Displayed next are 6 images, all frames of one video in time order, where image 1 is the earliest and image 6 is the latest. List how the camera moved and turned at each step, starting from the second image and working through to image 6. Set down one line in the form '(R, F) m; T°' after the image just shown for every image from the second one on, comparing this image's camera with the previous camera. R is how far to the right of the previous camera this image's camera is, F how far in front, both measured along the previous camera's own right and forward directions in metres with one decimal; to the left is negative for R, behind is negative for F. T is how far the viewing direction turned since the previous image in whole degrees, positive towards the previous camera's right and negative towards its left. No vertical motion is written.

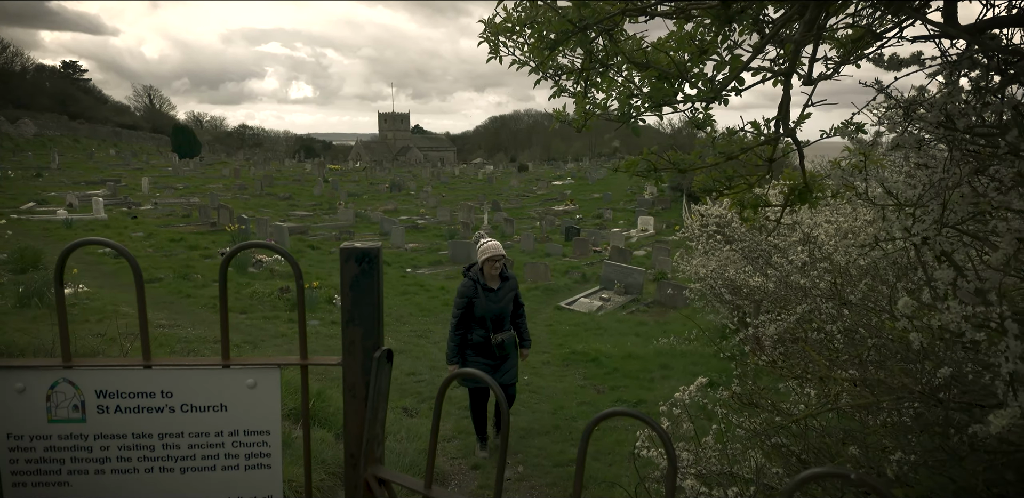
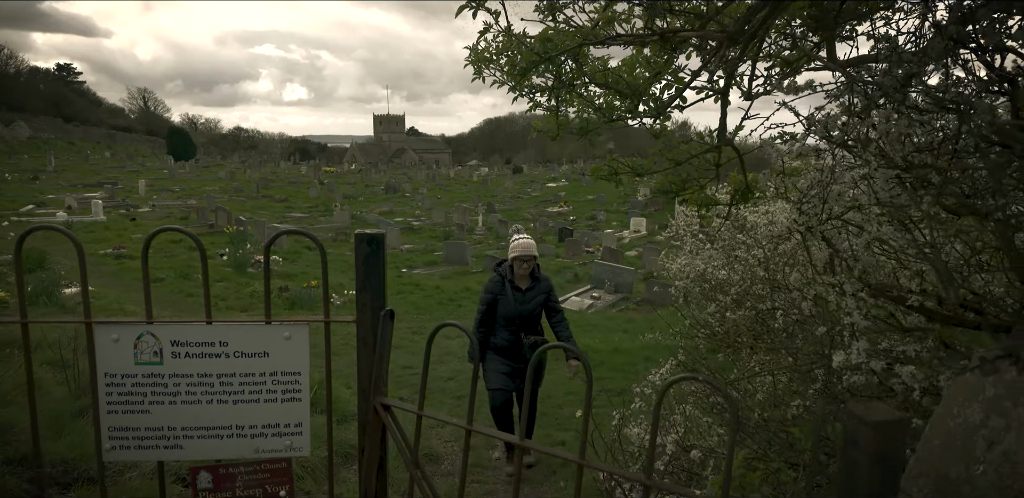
(+0.1, -0.4) m; 0°
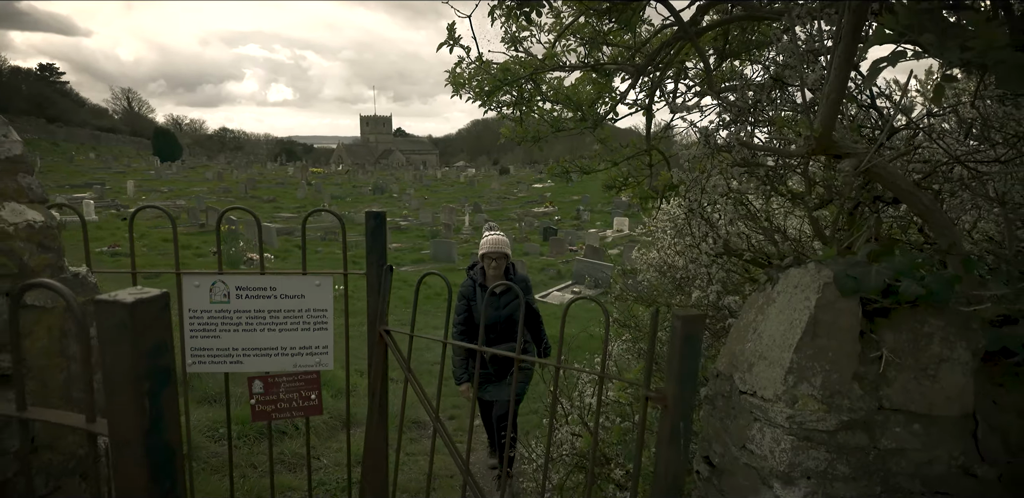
(+0.1, -0.8) m; +1°
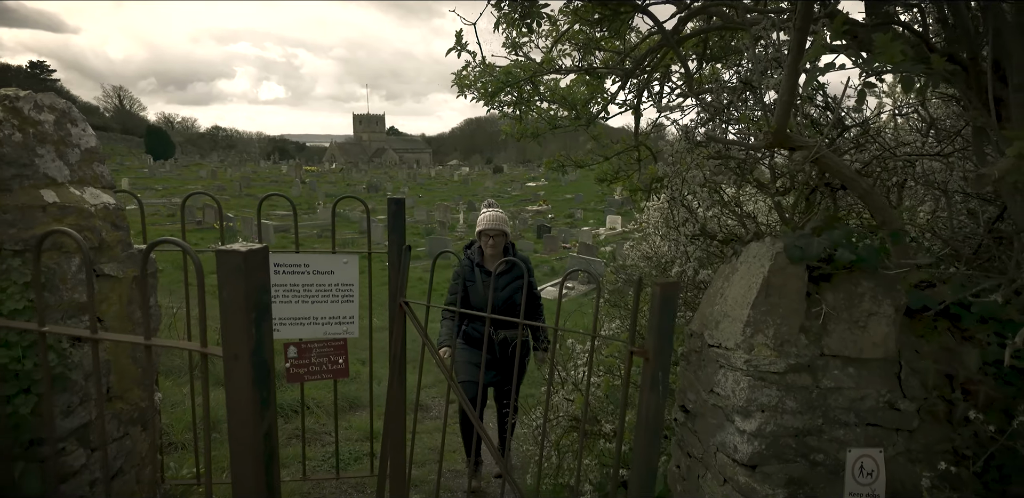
(-0.1, -0.4) m; +1°
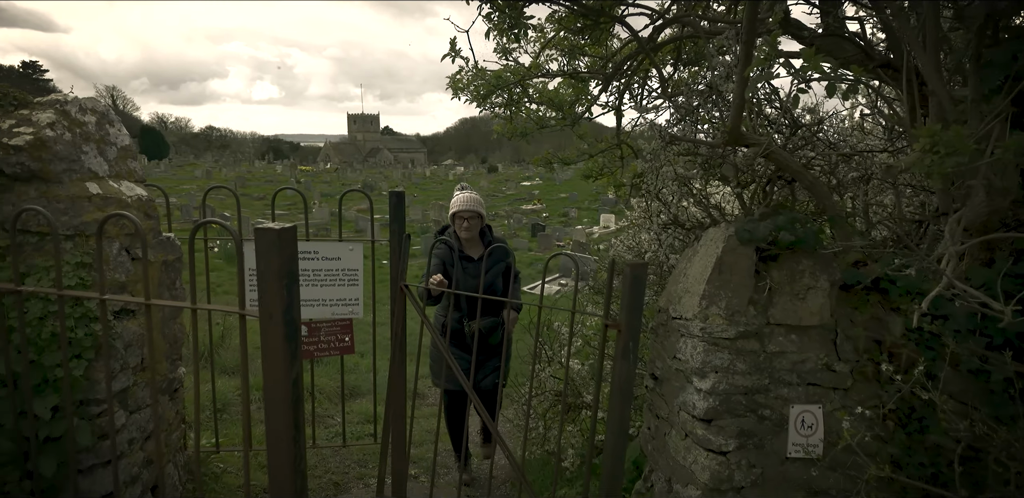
(0.0, -0.3) m; 0°
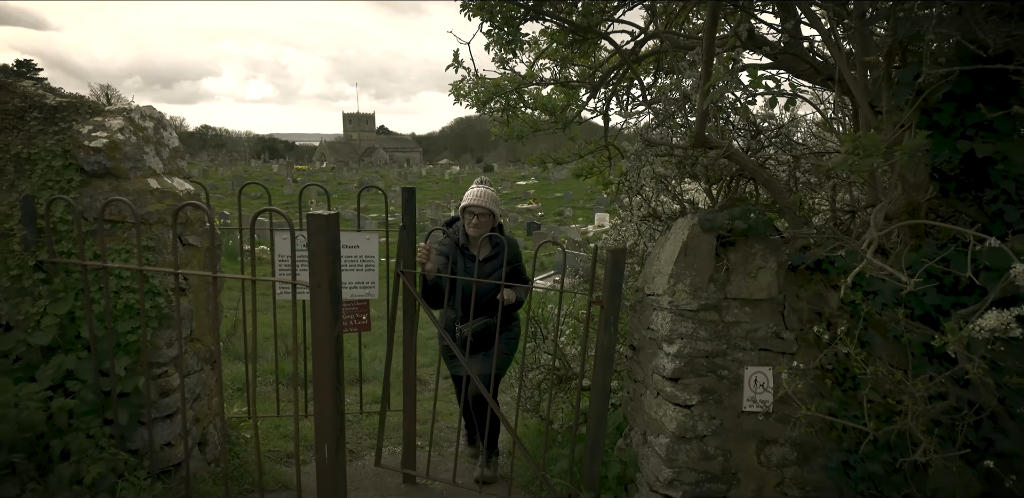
(0.0, -0.4) m; 0°
